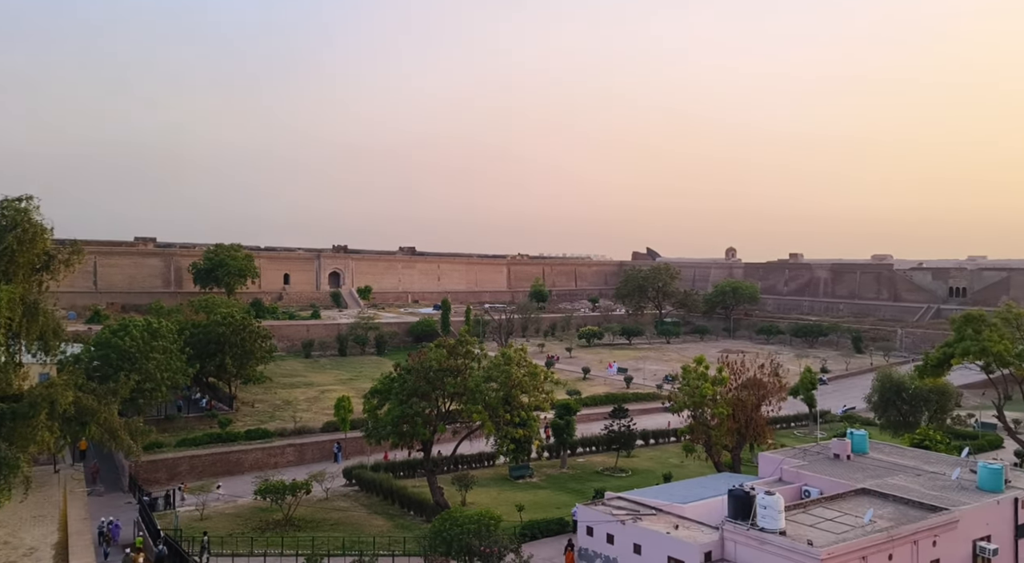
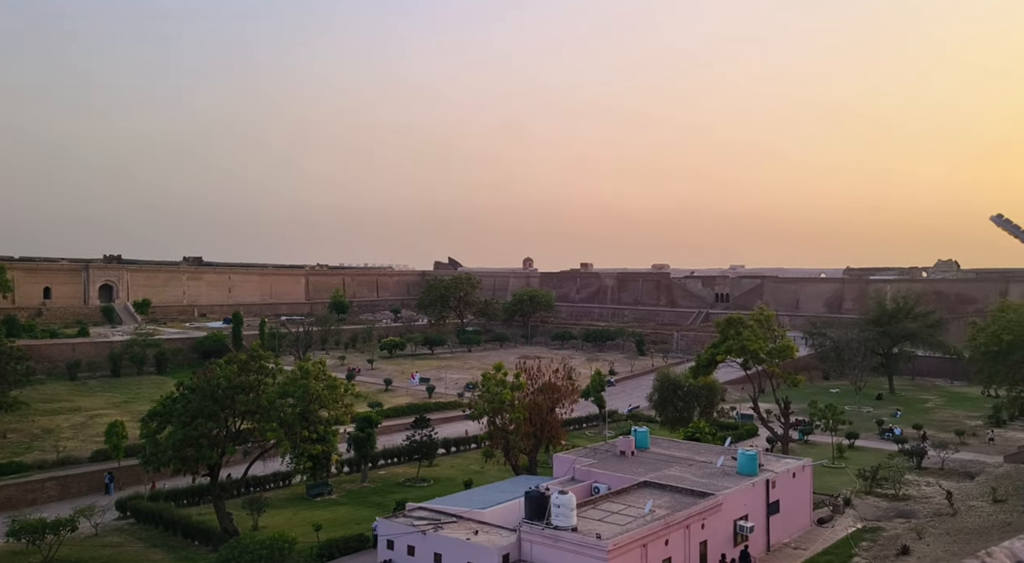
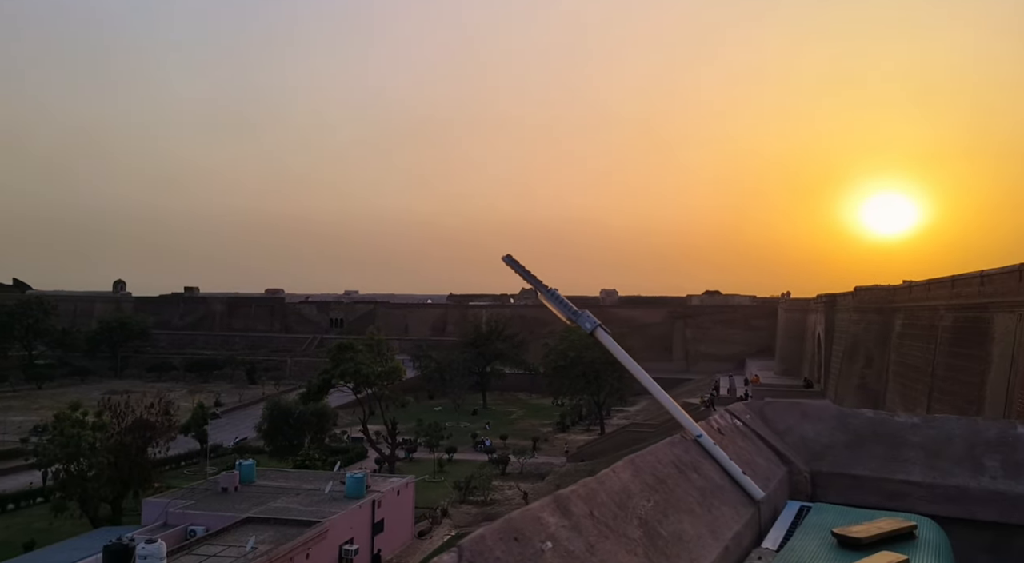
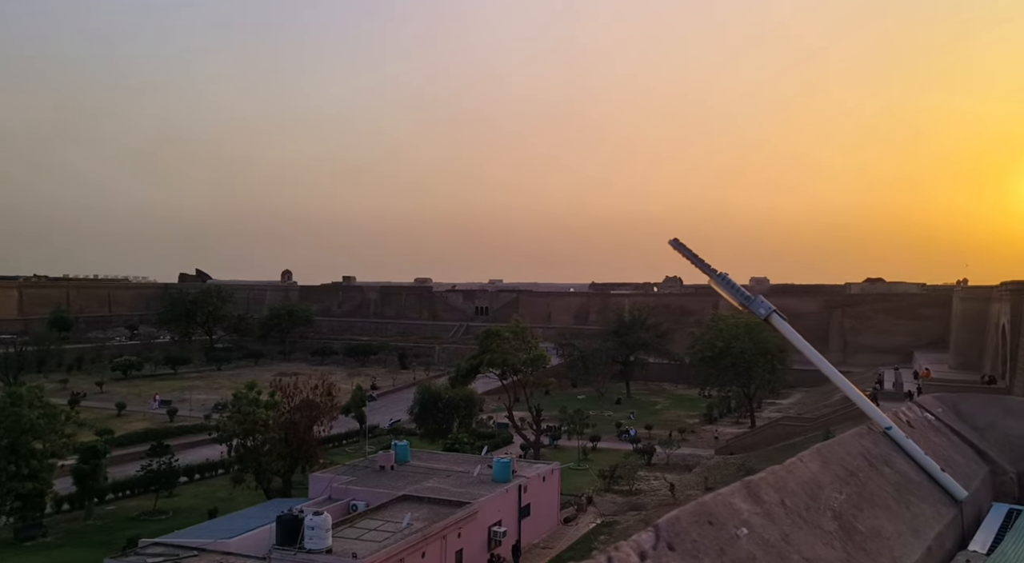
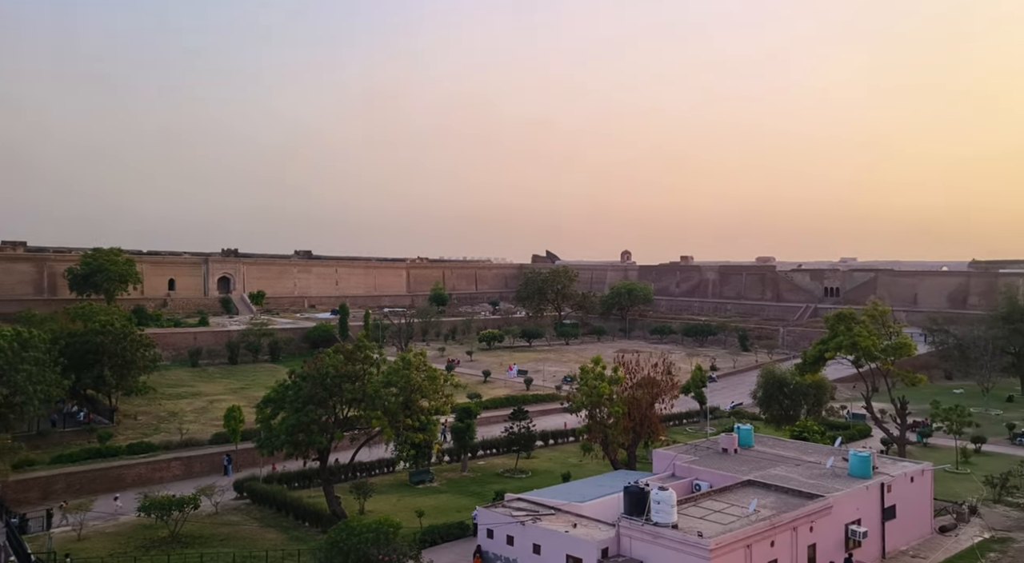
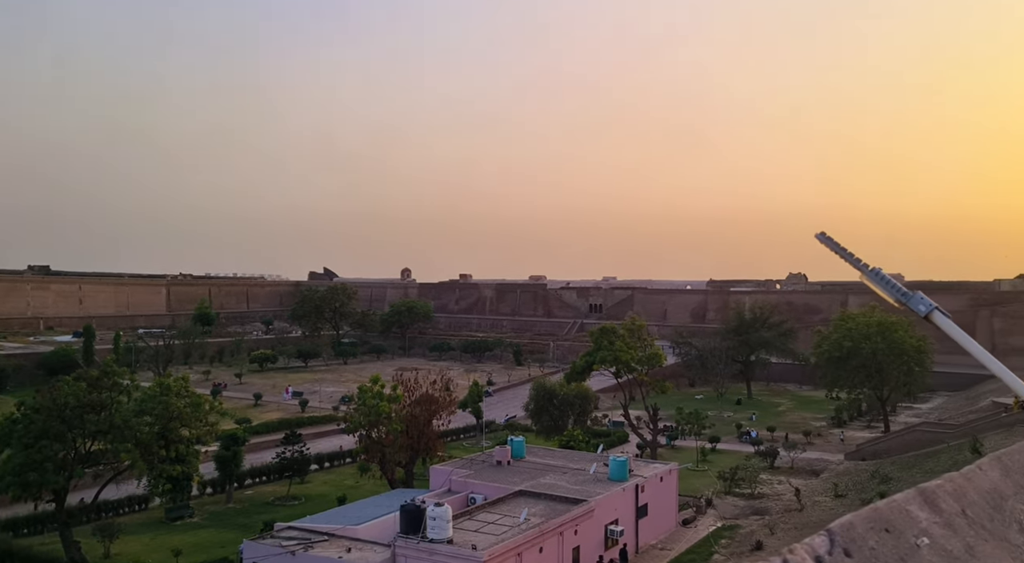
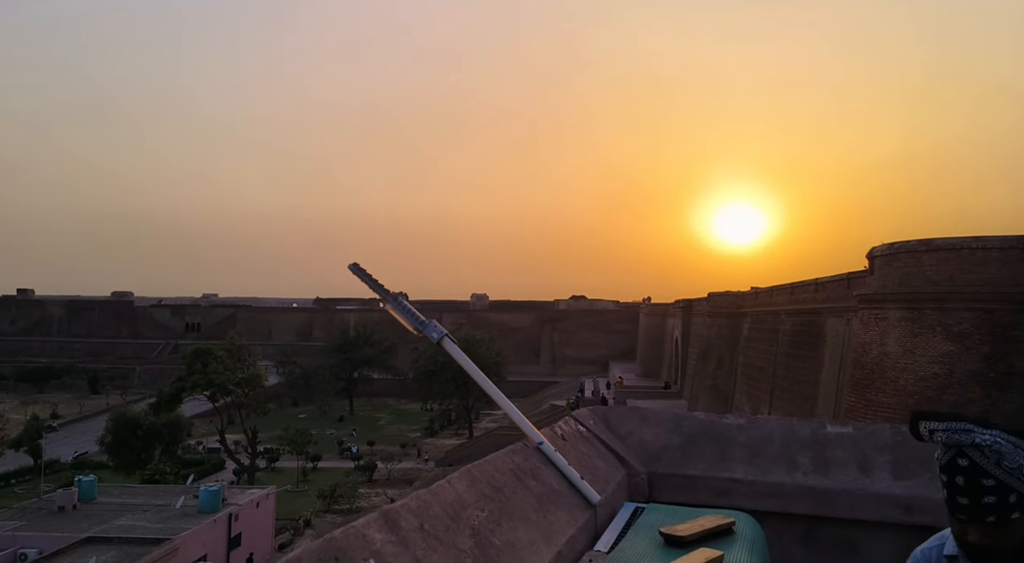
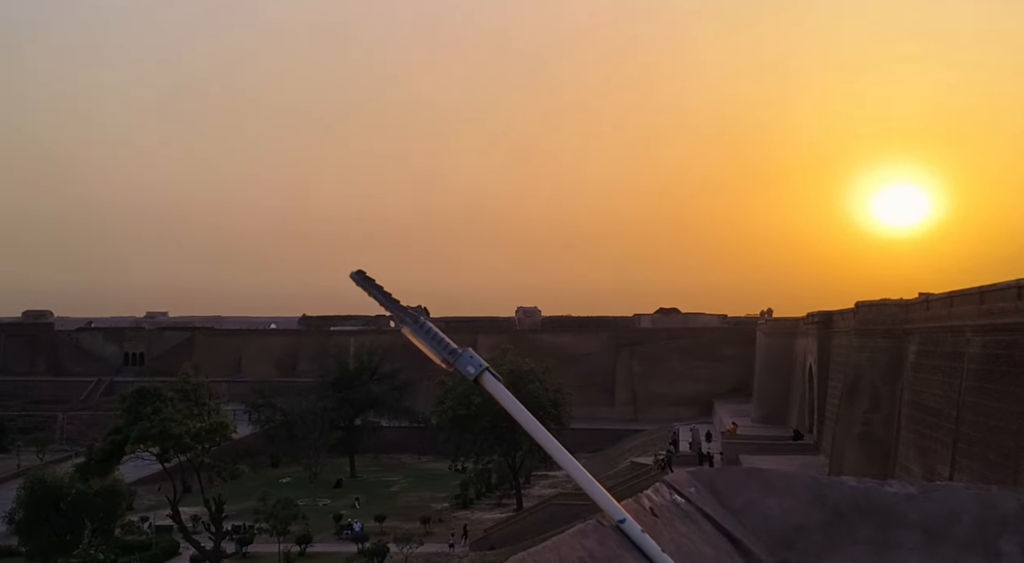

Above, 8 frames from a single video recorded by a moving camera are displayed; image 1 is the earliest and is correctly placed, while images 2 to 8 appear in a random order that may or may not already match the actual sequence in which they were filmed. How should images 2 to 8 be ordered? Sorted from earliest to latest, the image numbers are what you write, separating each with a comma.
5, 2, 6, 4, 3, 7, 8
